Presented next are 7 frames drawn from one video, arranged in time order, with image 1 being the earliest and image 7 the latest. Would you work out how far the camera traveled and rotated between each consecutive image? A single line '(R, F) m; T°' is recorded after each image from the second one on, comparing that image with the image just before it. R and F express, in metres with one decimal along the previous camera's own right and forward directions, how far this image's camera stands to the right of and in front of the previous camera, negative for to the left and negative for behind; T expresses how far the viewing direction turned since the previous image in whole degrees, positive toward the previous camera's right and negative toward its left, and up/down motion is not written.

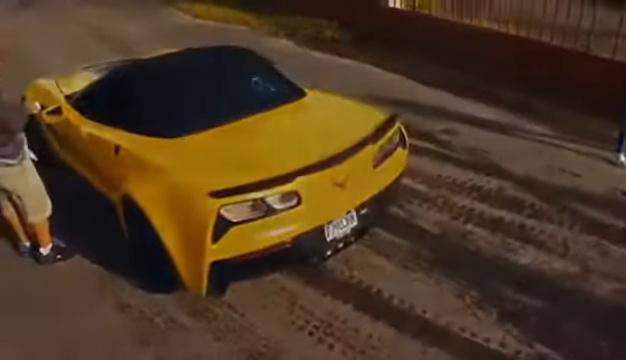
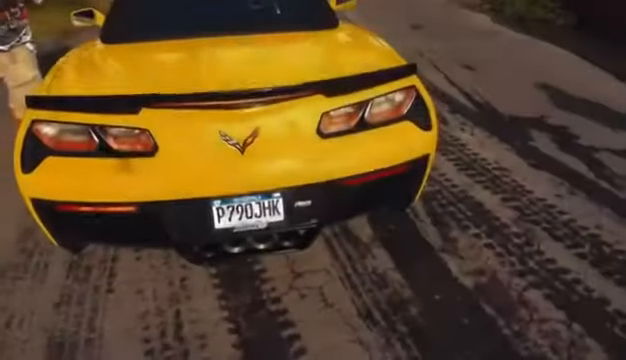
(+0.3, 0.0) m; -7°
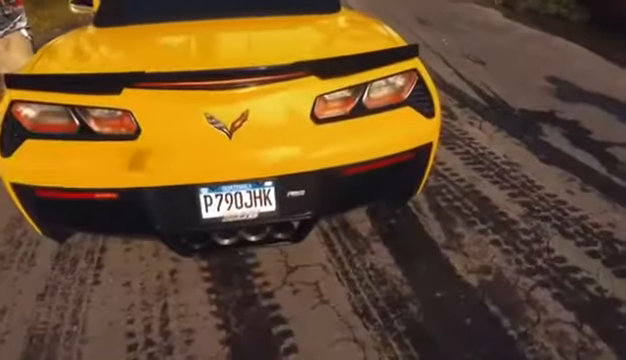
(+0.1, +0.2) m; -1°
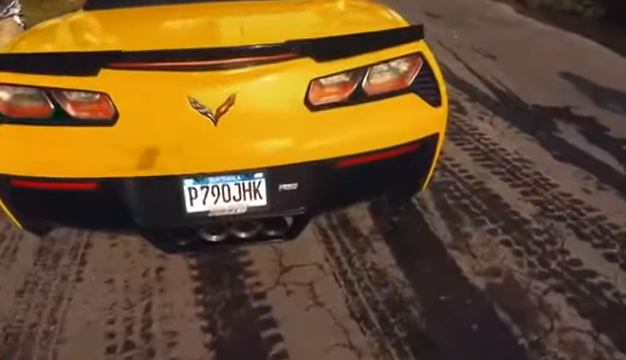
(+0.1, +0.3) m; -1°
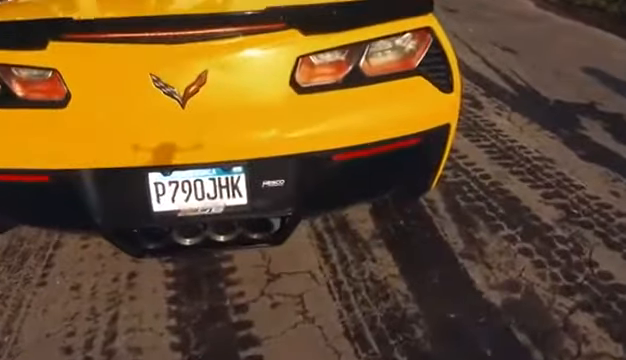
(+0.1, +0.4) m; -1°
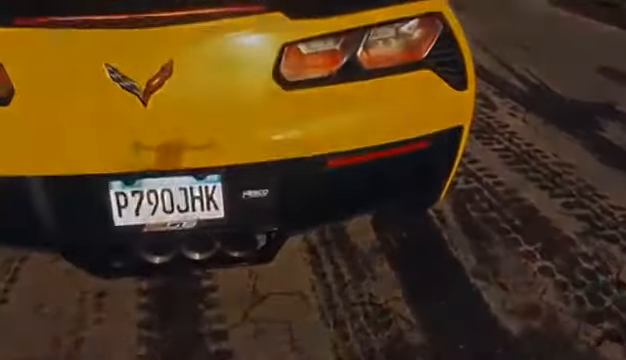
(+0.1, +0.4) m; -1°
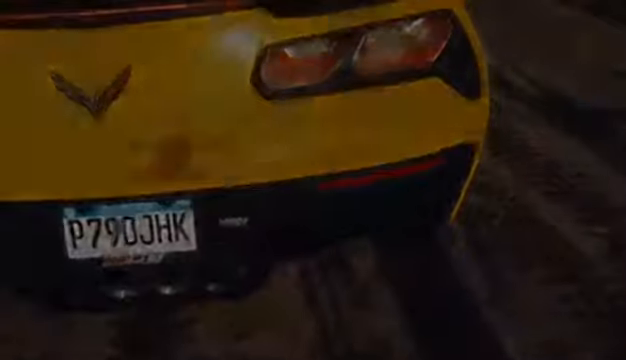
(0.0, +0.3) m; 0°
